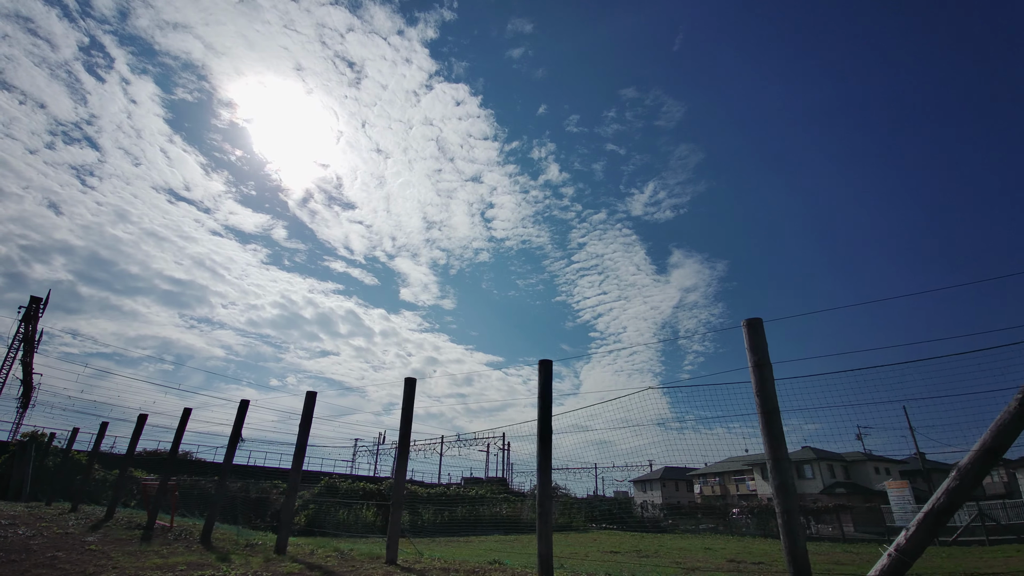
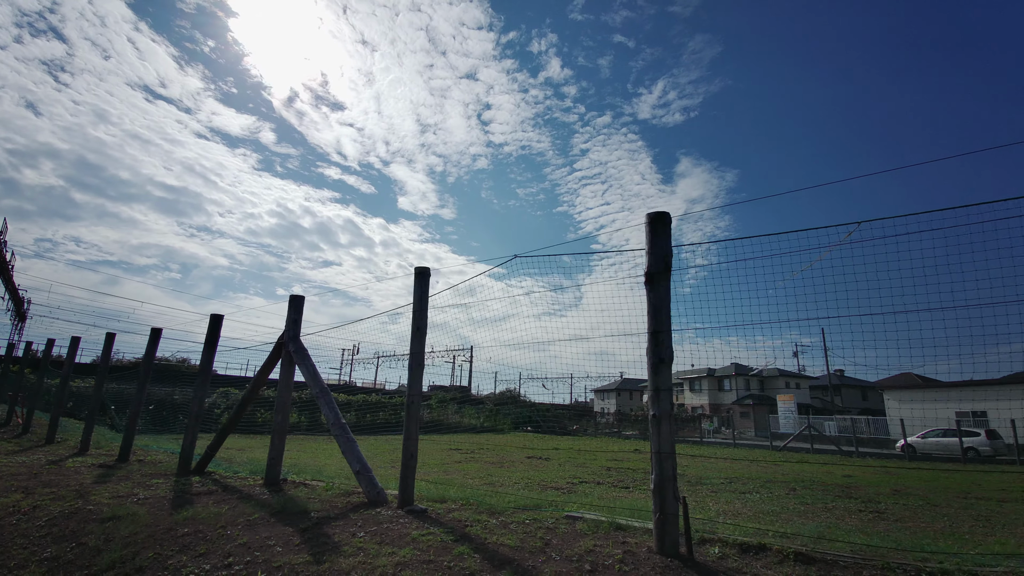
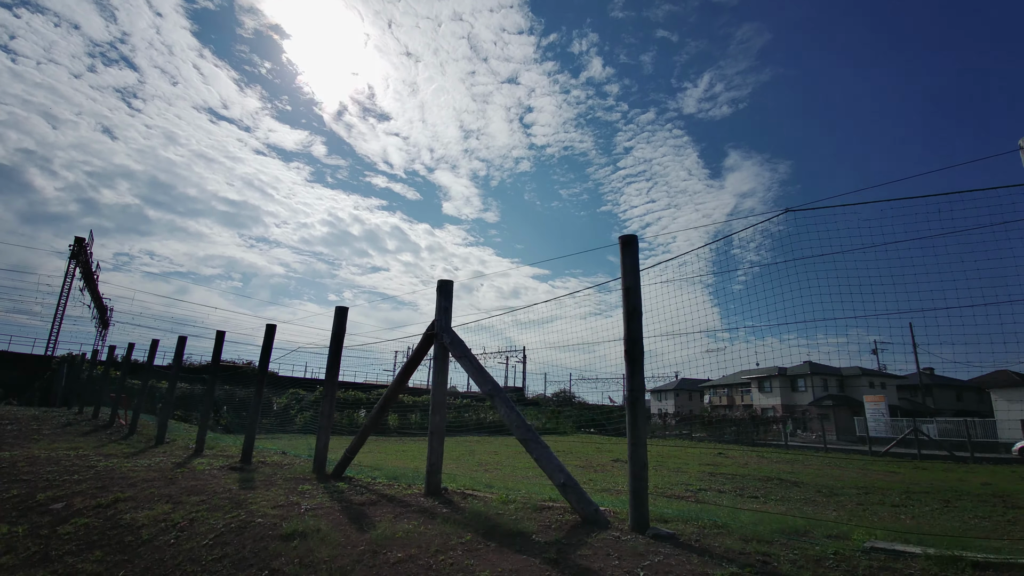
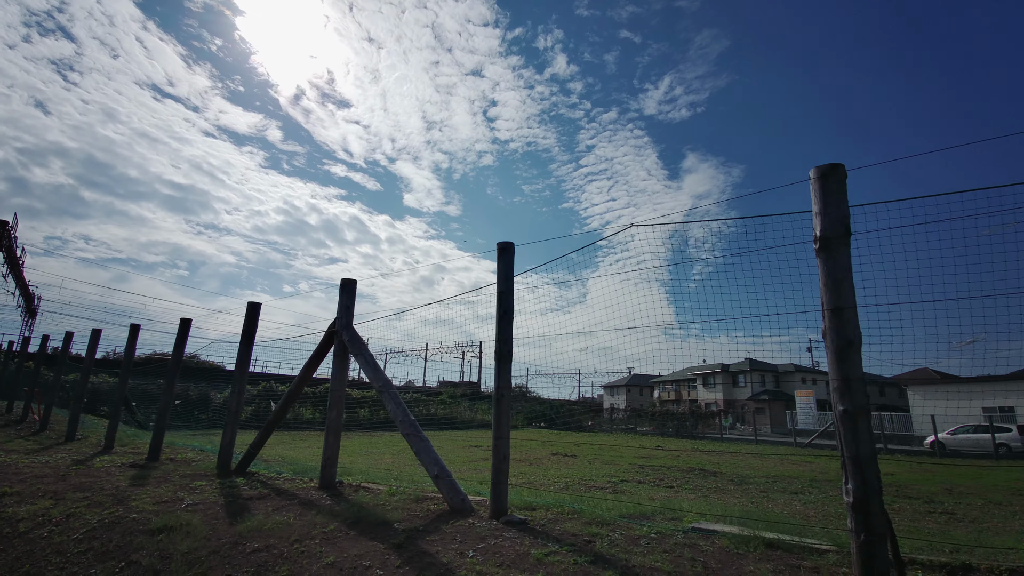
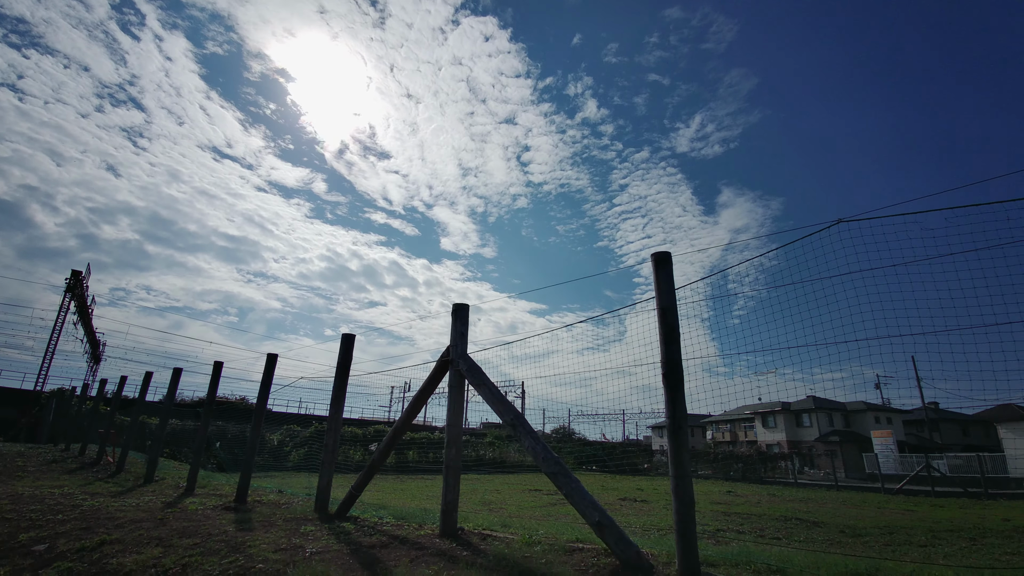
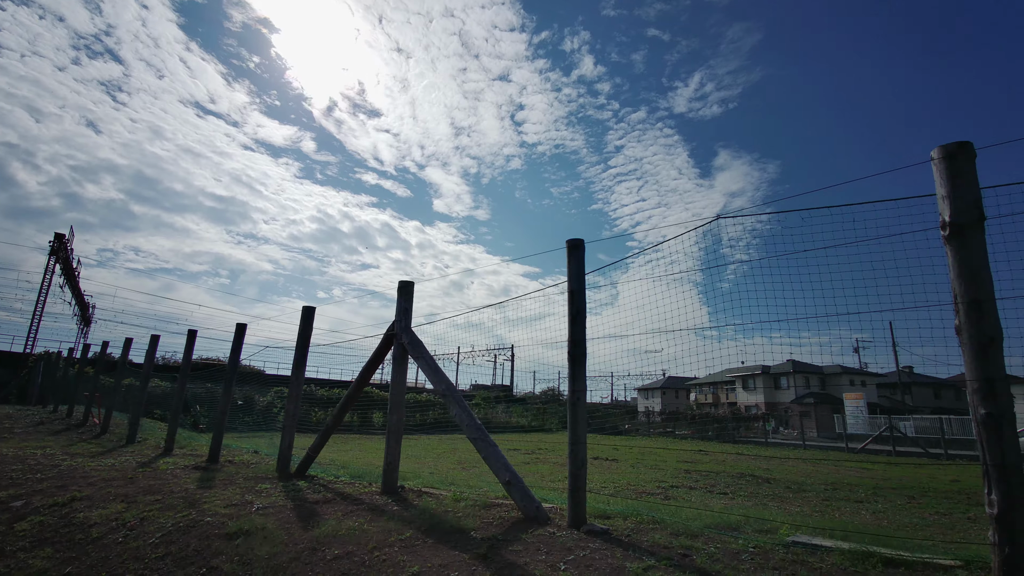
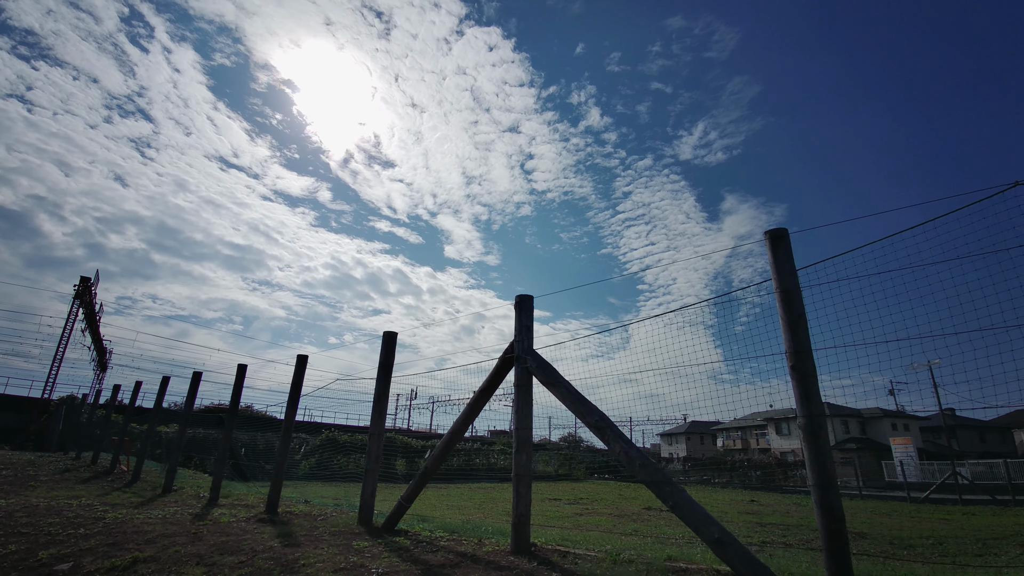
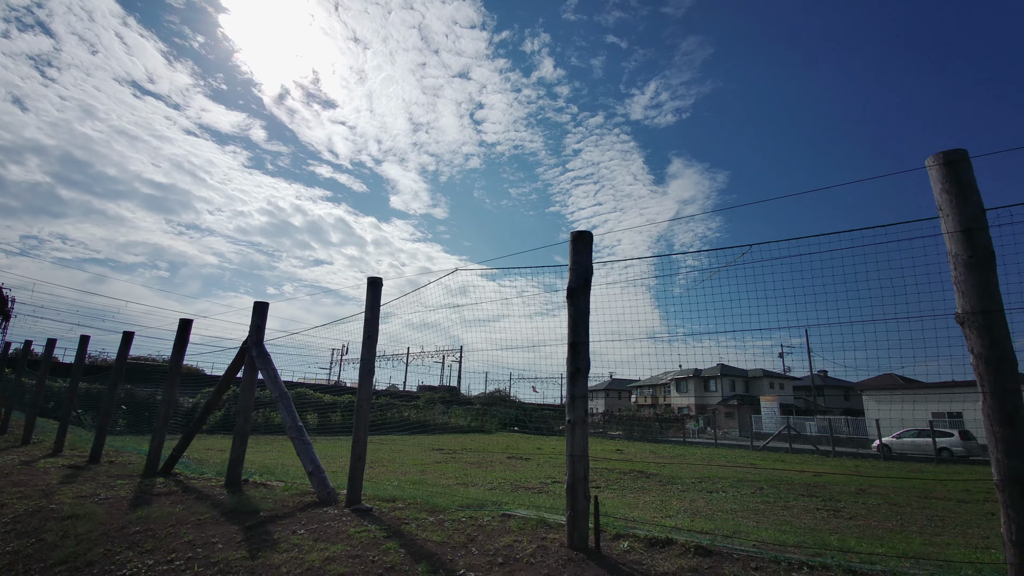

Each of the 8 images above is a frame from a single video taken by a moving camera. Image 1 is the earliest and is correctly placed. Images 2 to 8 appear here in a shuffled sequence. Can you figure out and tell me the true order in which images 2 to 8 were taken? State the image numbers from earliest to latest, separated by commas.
7, 5, 3, 6, 4, 2, 8
